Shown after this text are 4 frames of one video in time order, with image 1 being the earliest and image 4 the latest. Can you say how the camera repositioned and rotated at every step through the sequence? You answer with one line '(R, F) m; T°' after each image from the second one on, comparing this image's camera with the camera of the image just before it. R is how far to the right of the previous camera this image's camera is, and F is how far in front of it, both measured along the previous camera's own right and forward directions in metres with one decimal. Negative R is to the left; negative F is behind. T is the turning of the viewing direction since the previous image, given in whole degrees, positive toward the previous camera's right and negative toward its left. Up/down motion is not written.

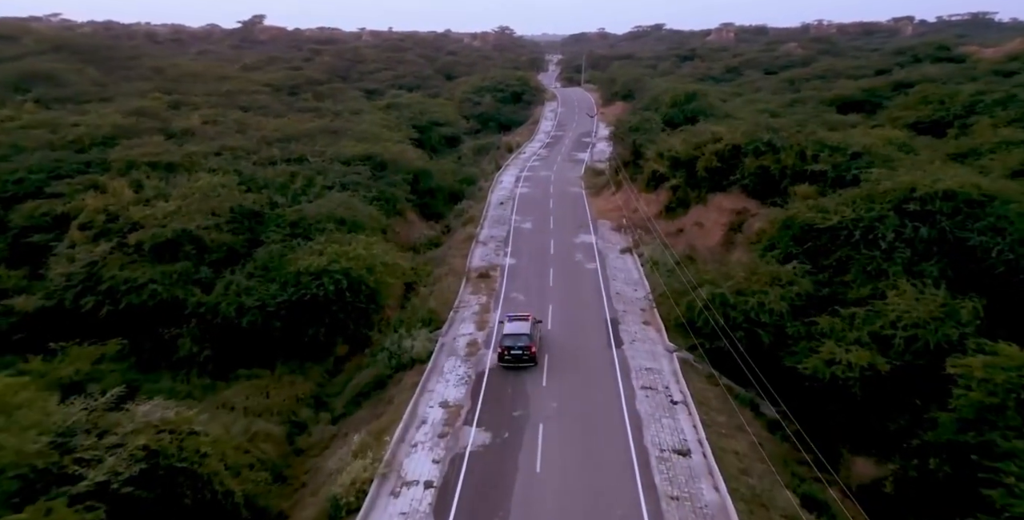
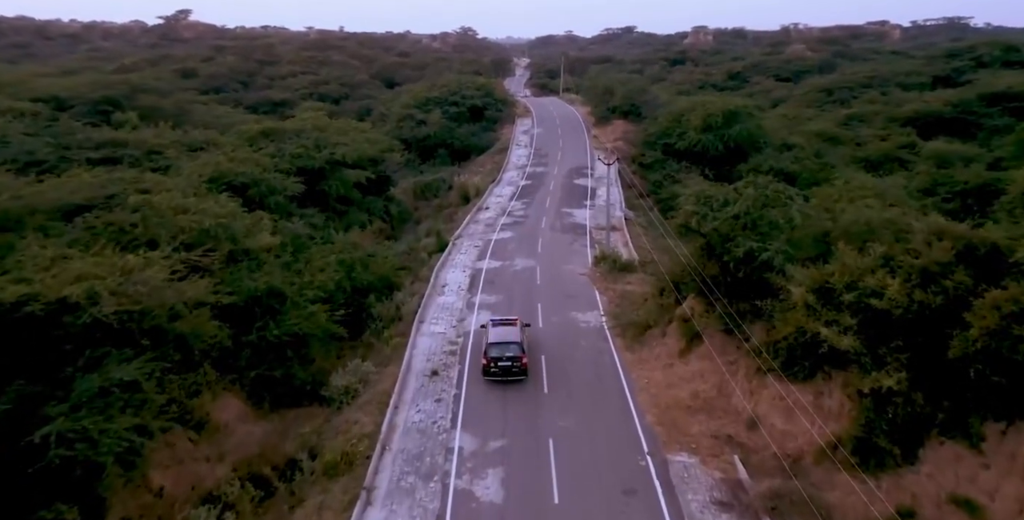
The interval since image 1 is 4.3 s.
(+0.7, +27.5) m; +3°
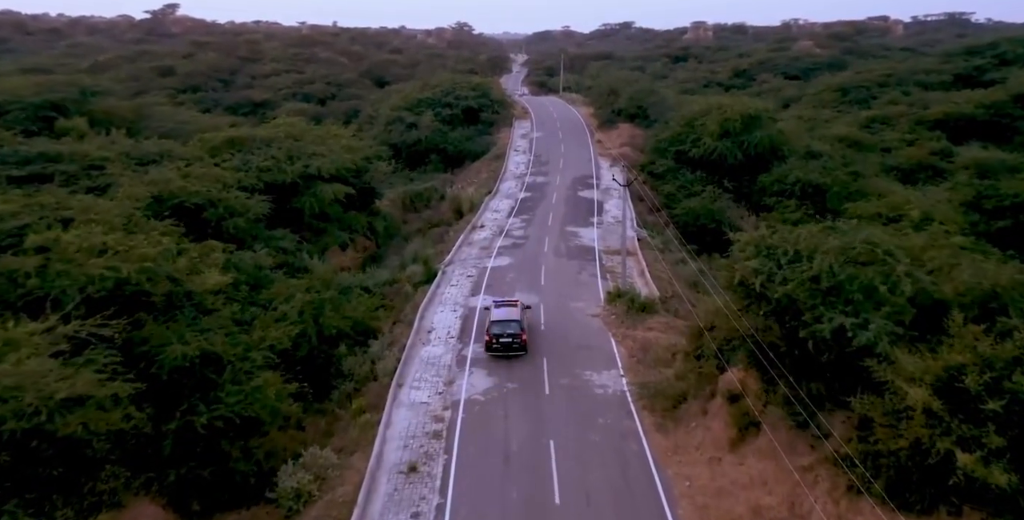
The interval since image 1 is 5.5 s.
(-0.1, +5.1) m; 0°
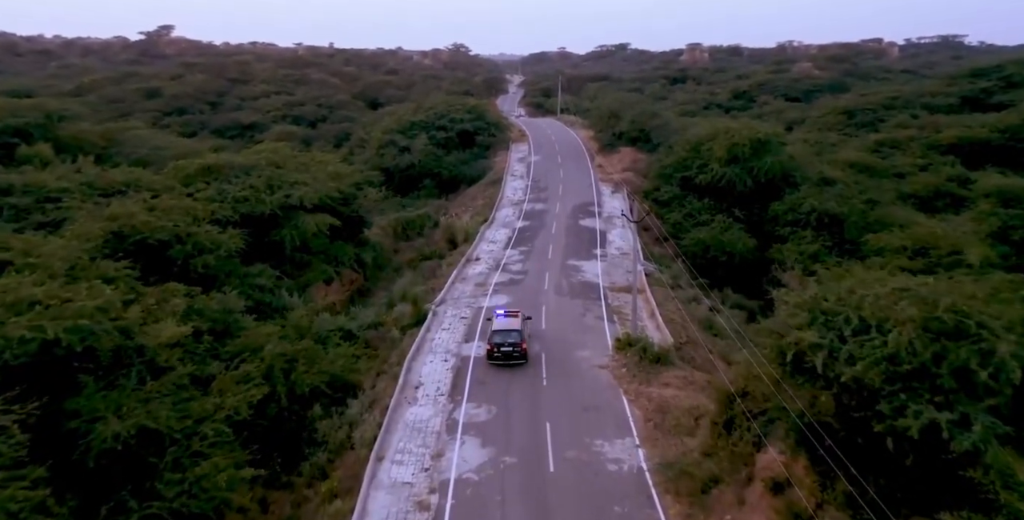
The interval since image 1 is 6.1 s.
(-0.1, +2.9) m; 0°
